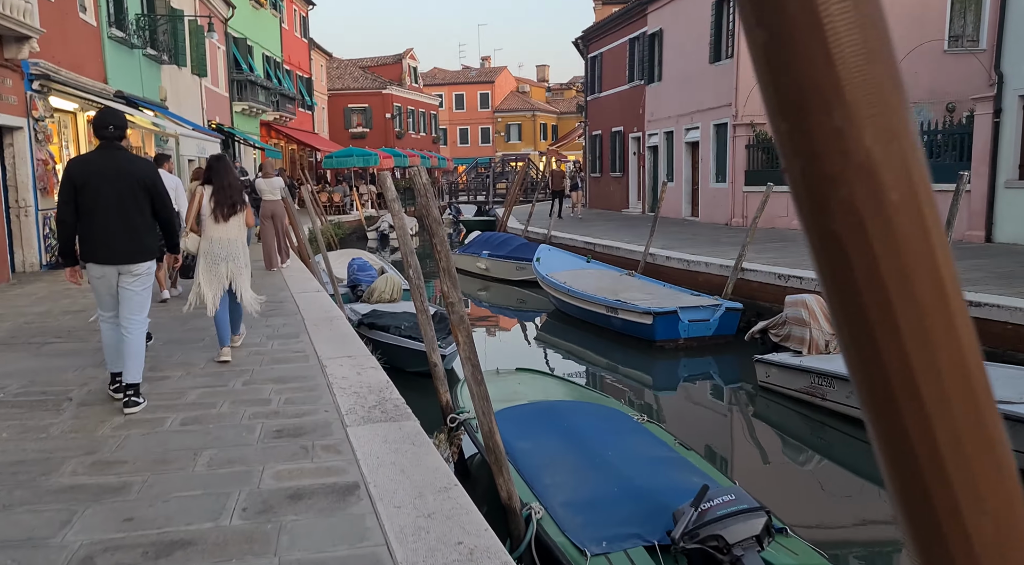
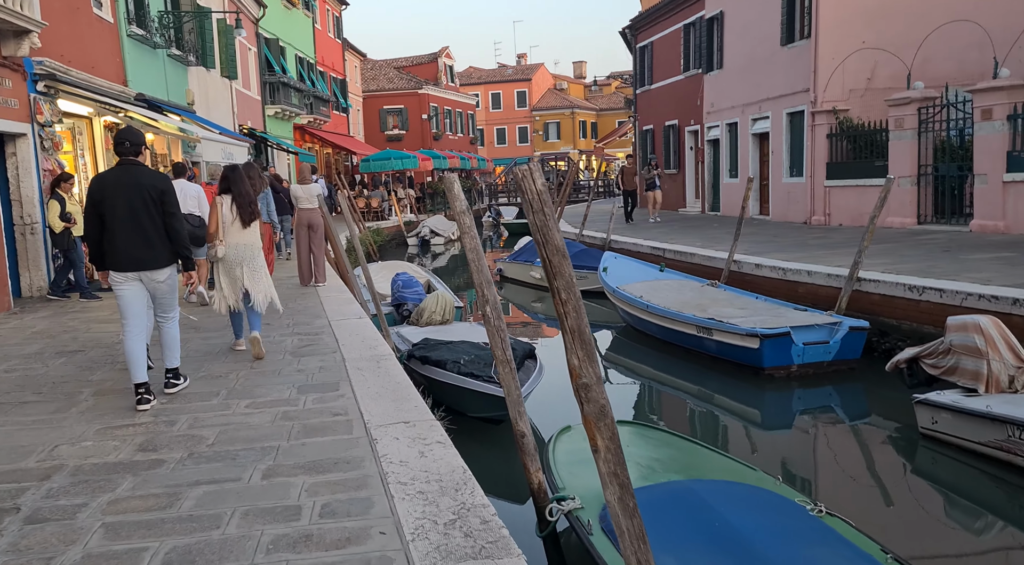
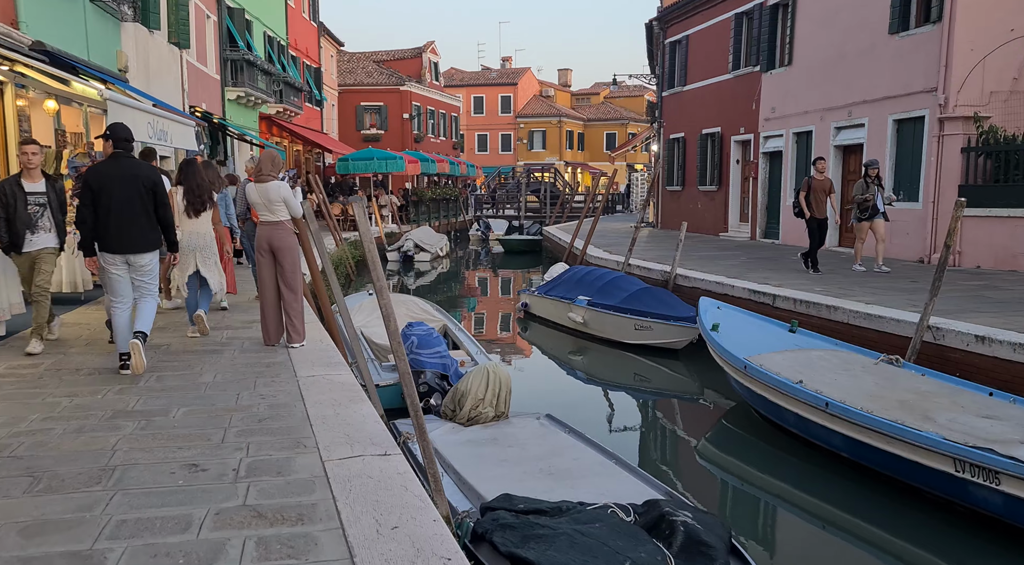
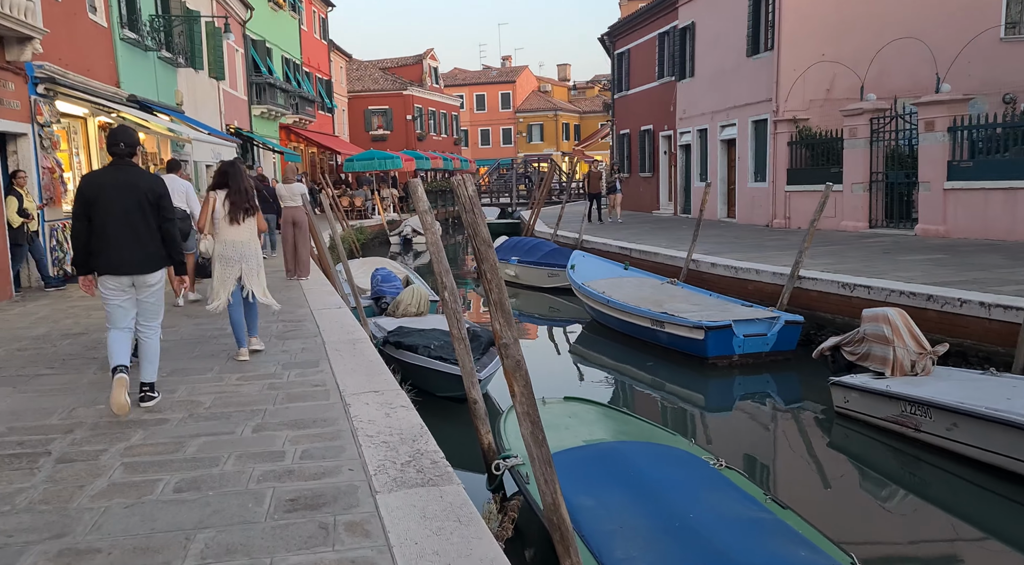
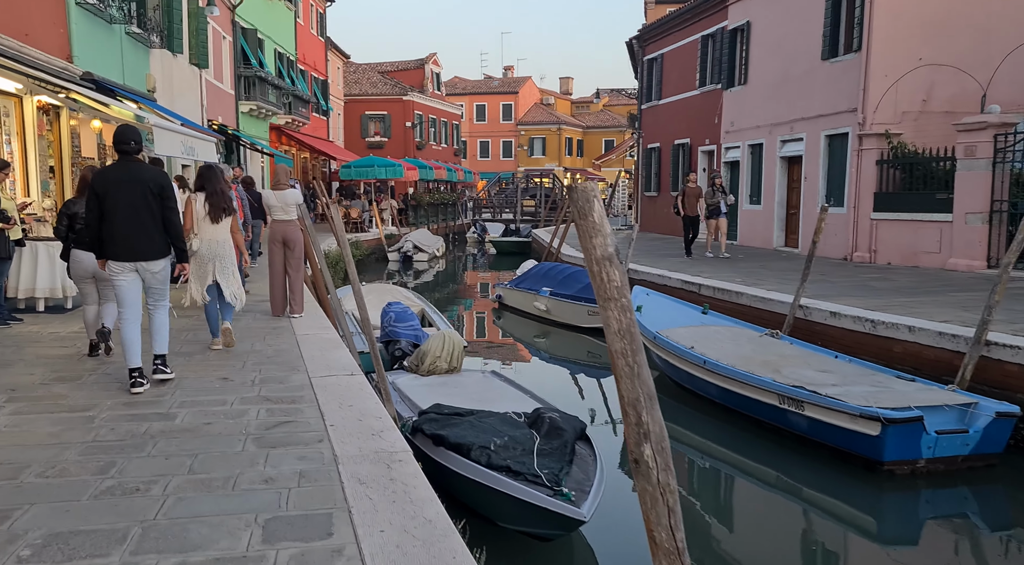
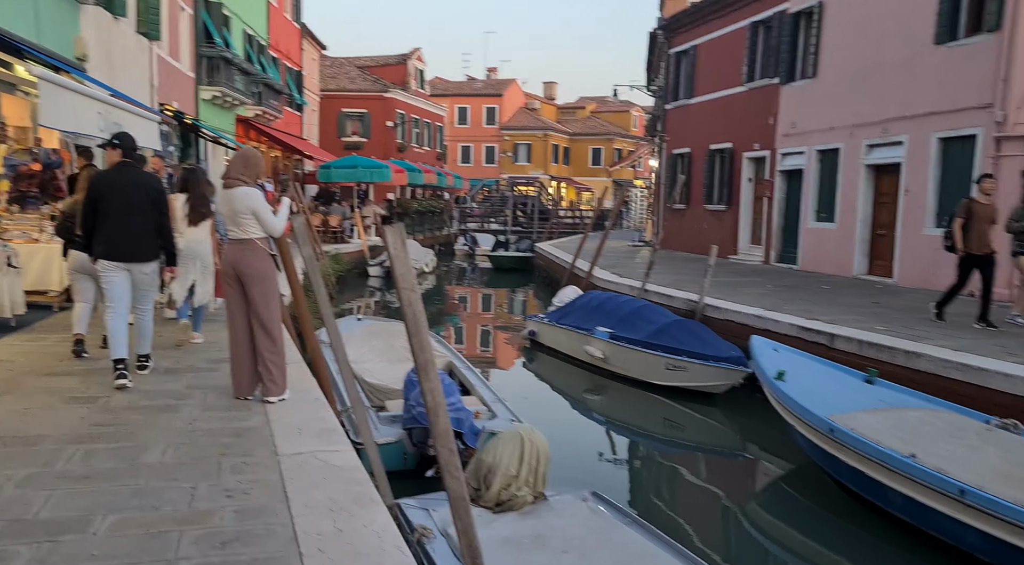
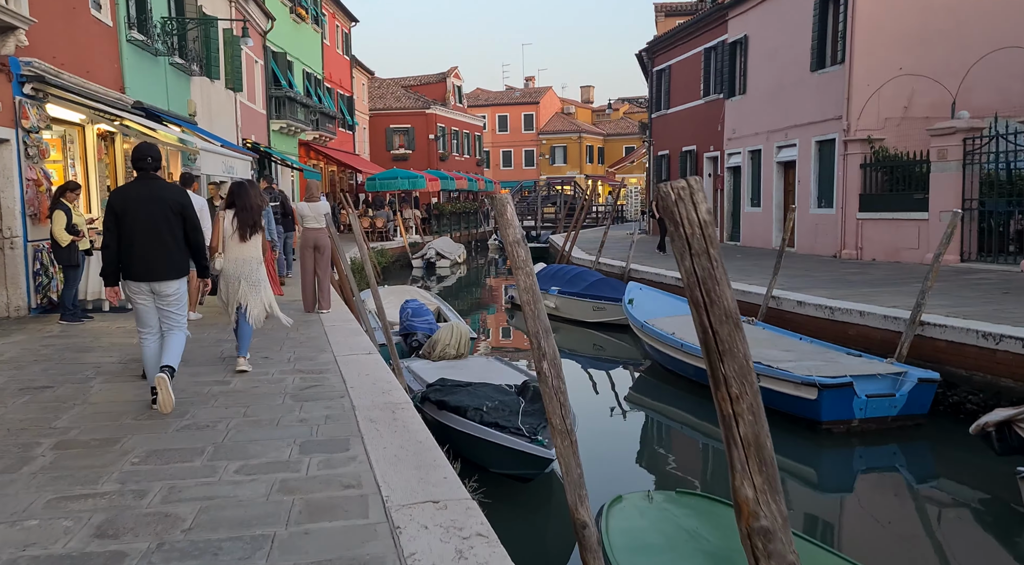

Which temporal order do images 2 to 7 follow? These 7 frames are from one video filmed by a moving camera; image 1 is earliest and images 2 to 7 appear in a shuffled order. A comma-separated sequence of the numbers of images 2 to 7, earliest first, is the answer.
4, 2, 7, 5, 3, 6
